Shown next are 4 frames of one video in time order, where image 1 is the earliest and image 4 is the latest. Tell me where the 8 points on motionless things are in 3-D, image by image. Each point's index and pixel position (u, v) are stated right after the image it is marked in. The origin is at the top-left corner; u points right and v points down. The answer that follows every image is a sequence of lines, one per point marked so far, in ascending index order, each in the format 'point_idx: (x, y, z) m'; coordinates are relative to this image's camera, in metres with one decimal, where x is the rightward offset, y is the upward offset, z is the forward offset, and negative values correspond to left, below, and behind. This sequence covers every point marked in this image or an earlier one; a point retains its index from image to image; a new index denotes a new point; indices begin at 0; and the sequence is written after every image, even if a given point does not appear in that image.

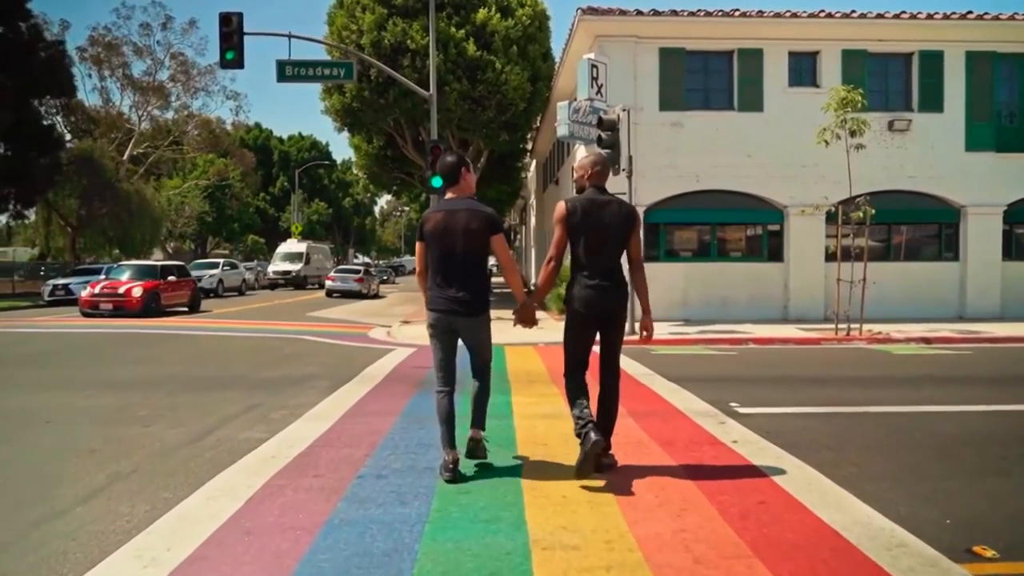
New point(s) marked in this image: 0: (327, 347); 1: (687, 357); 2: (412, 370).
0: (-3.3, -1.0, +15.4) m
1: (+2.7, -1.1, +13.3) m
2: (-1.3, -1.0, +10.8) m
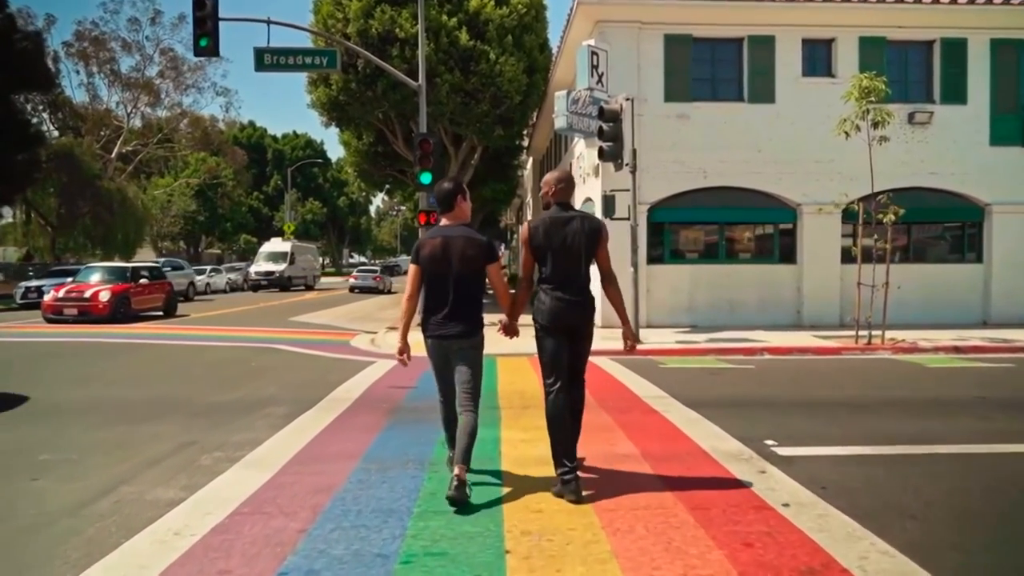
0: (-3.5, -1.1, +14.0) m
1: (+2.6, -1.2, +11.9) m
2: (-1.4, -1.1, +9.4) m
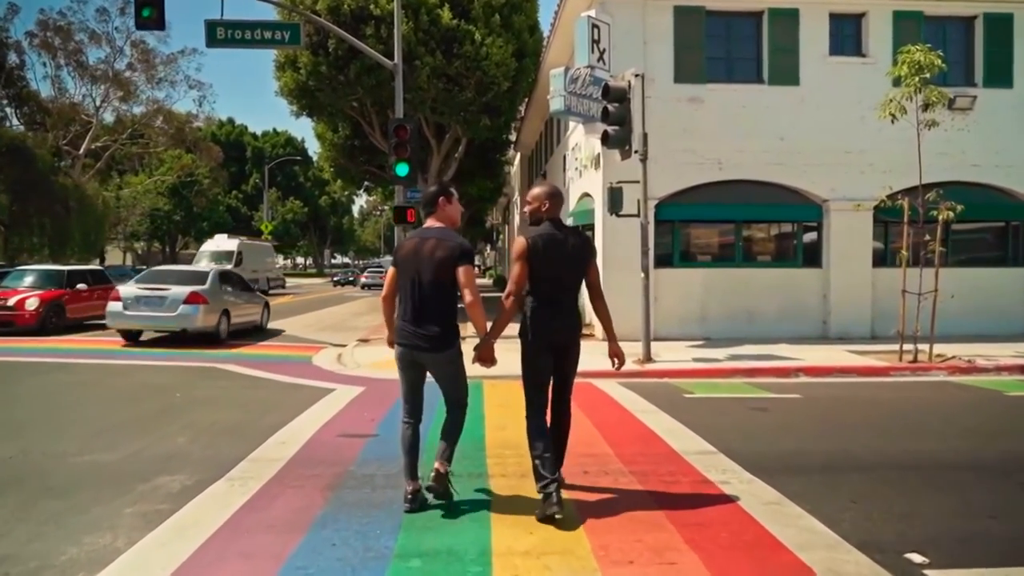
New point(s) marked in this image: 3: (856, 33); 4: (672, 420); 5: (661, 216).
0: (-3.6, -1.3, +11.5) m
1: (+2.5, -1.3, +9.5) m
2: (-1.4, -1.3, +7.0) m
3: (+6.9, +5.1, +17.2) m
4: (+1.5, -1.3, +8.2) m
5: (+2.9, +1.4, +16.8) m
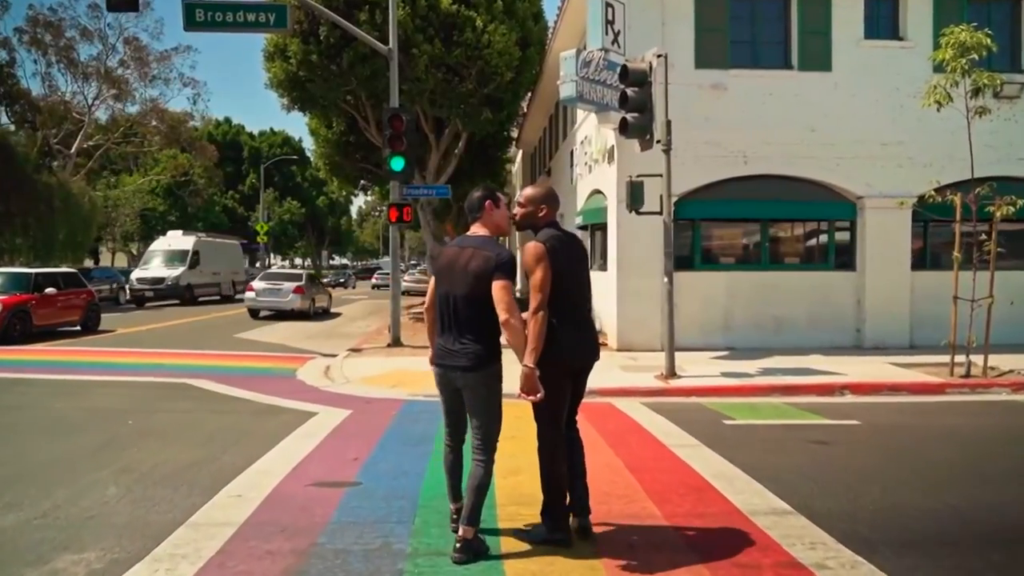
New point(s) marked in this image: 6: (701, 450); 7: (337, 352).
0: (-3.5, -1.4, +10.1) m
1: (+2.6, -1.4, +8.1) m
2: (-1.3, -1.3, +5.5) m
3: (+7.0, +5.0, +15.7) m
4: (+1.6, -1.4, +6.7) m
5: (+3.0, +1.3, +15.3) m
6: (+1.6, -1.4, +7.2) m
7: (-3.3, -1.2, +16.0) m
